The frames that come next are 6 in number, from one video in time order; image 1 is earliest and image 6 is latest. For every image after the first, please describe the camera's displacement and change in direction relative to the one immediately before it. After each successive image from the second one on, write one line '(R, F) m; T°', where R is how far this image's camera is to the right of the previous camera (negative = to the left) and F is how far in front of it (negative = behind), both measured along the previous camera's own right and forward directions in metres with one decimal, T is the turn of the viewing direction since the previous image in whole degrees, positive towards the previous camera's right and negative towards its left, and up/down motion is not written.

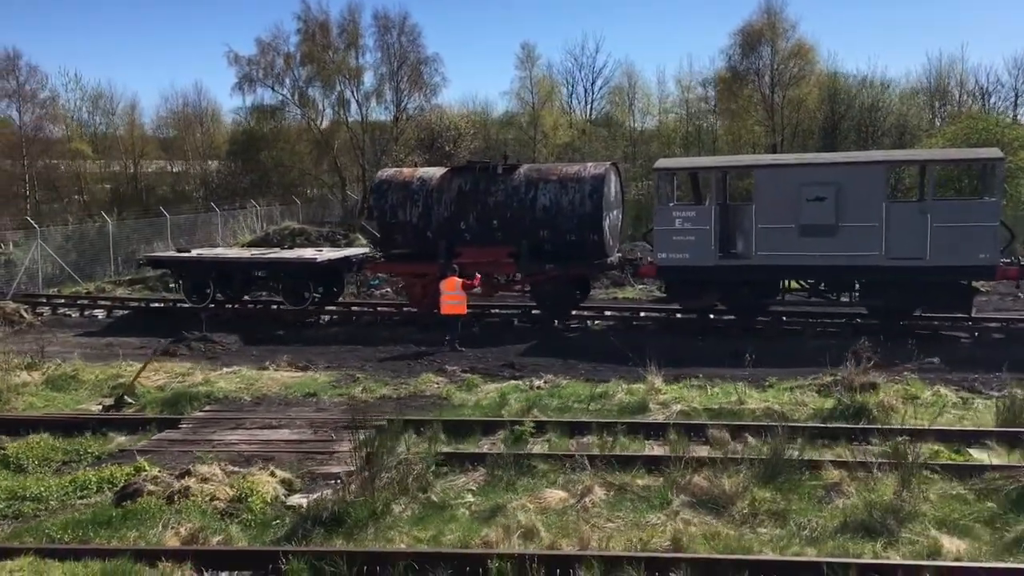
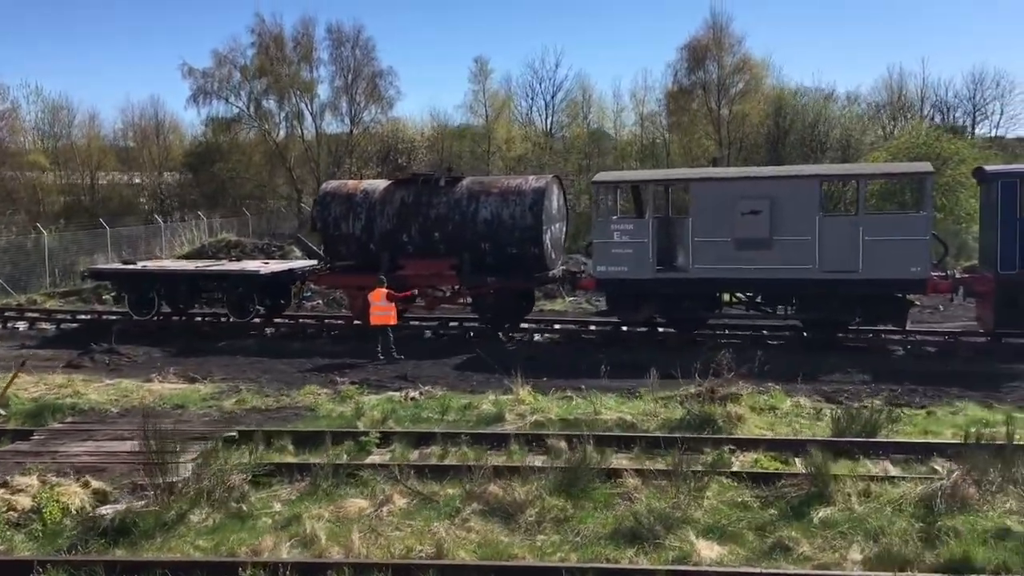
(+1.3, -0.1) m; +1°
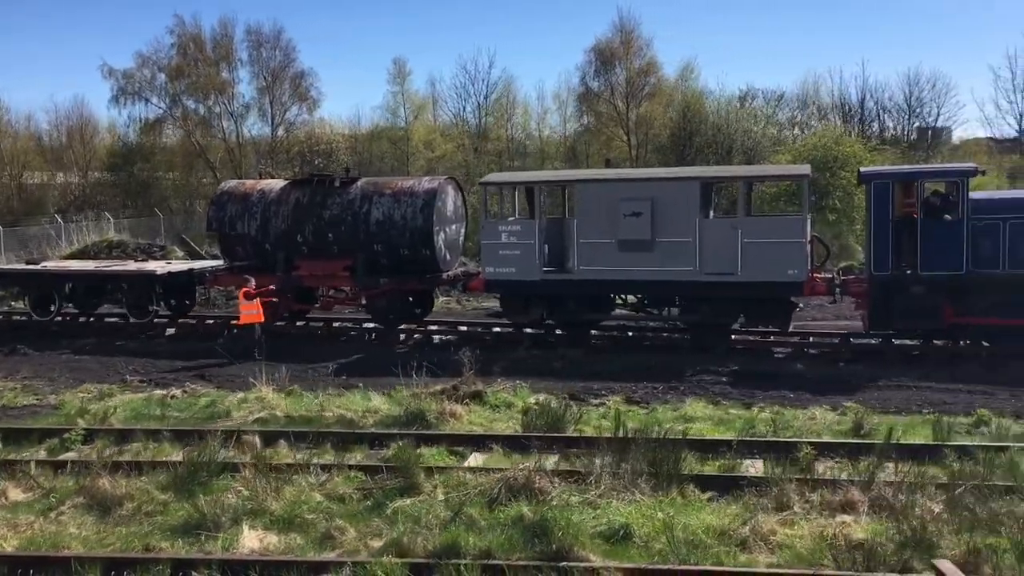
(+2.6, -0.3) m; +1°
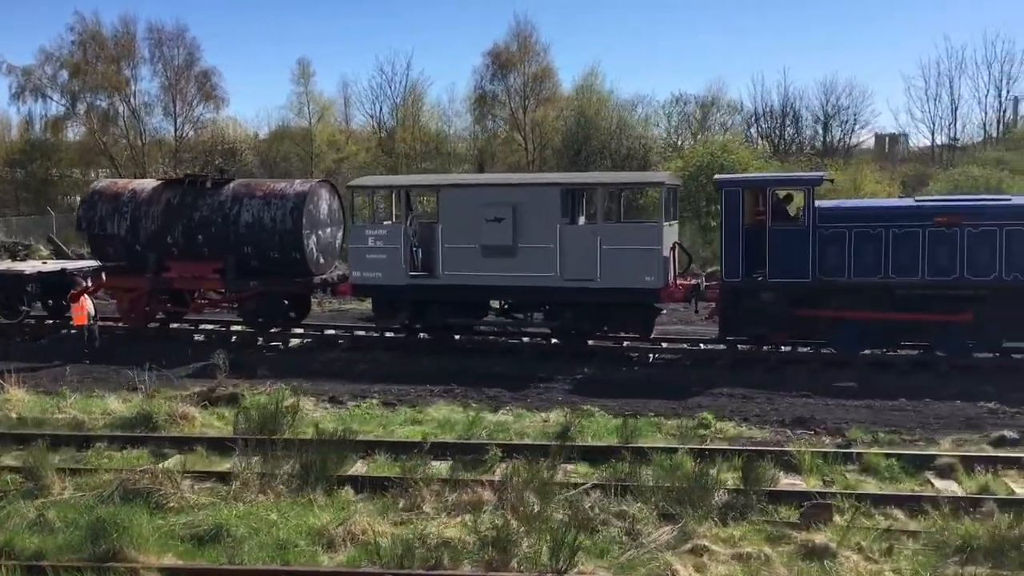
(+2.3, -0.2) m; +3°
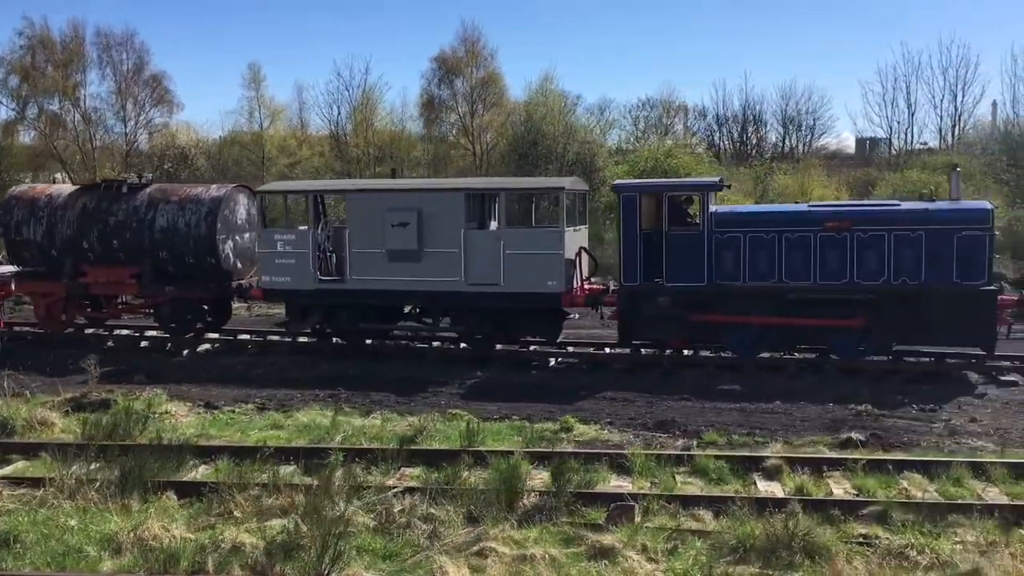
(+1.2, -0.1) m; +1°
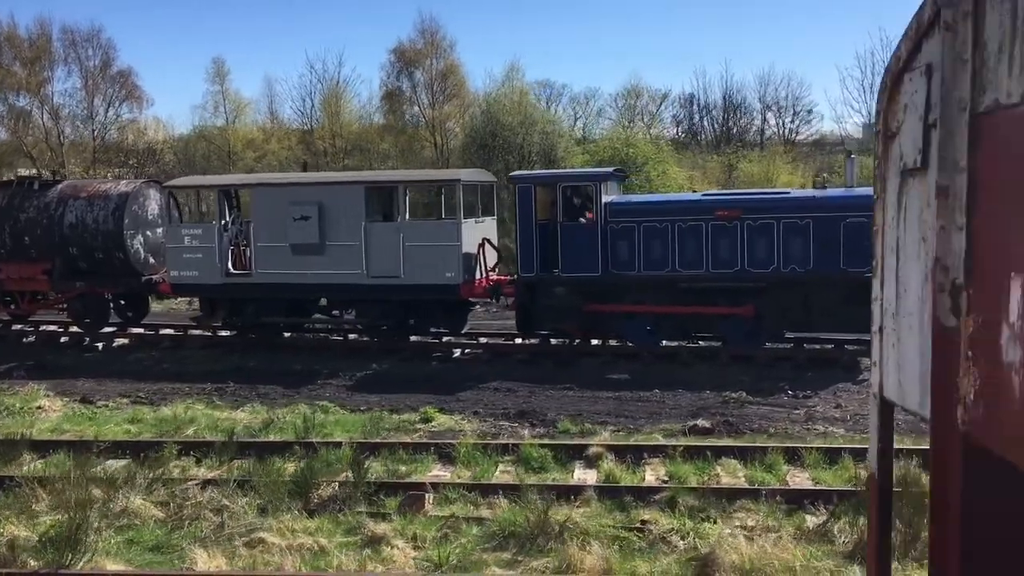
(+1.5, -0.1) m; 0°
